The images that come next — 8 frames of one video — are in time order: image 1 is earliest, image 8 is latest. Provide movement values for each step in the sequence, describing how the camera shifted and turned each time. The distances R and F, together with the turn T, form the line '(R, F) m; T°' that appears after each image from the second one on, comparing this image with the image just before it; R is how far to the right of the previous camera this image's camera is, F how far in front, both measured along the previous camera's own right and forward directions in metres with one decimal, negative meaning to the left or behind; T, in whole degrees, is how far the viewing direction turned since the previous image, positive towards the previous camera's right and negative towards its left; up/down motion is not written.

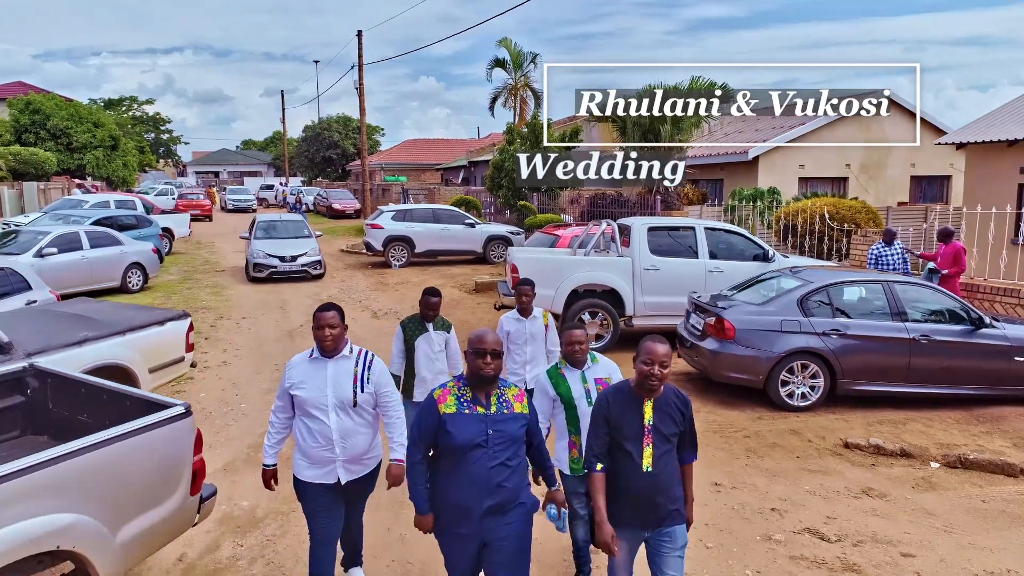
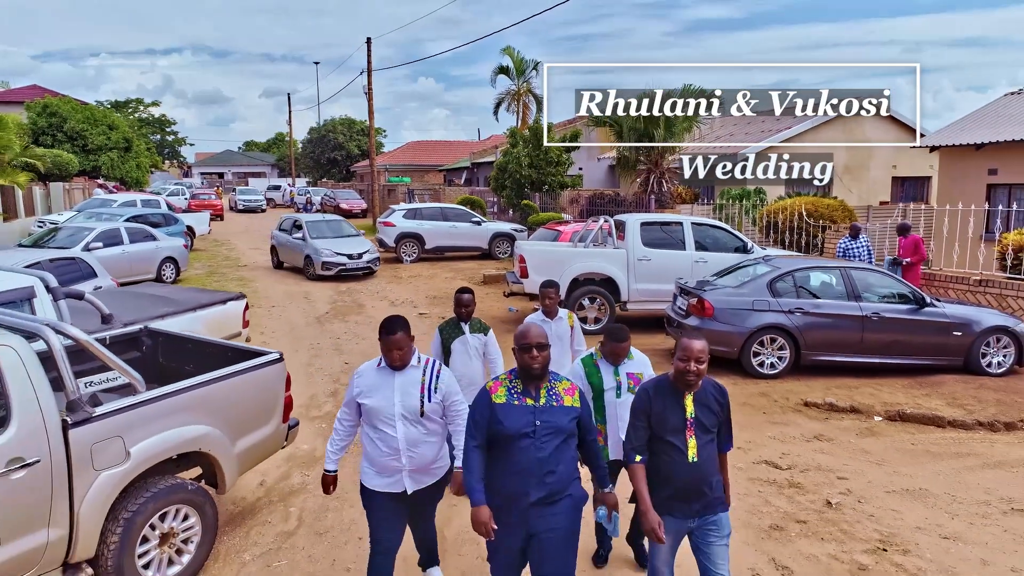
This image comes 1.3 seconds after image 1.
(-0.1, -1.1) m; 0°
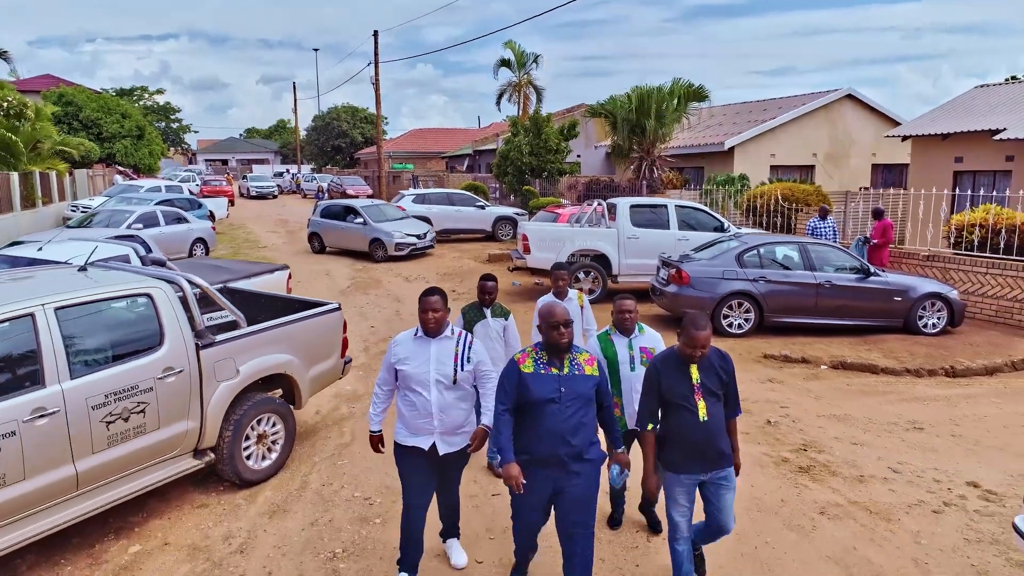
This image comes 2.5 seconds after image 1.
(-0.1, -1.4) m; 0°
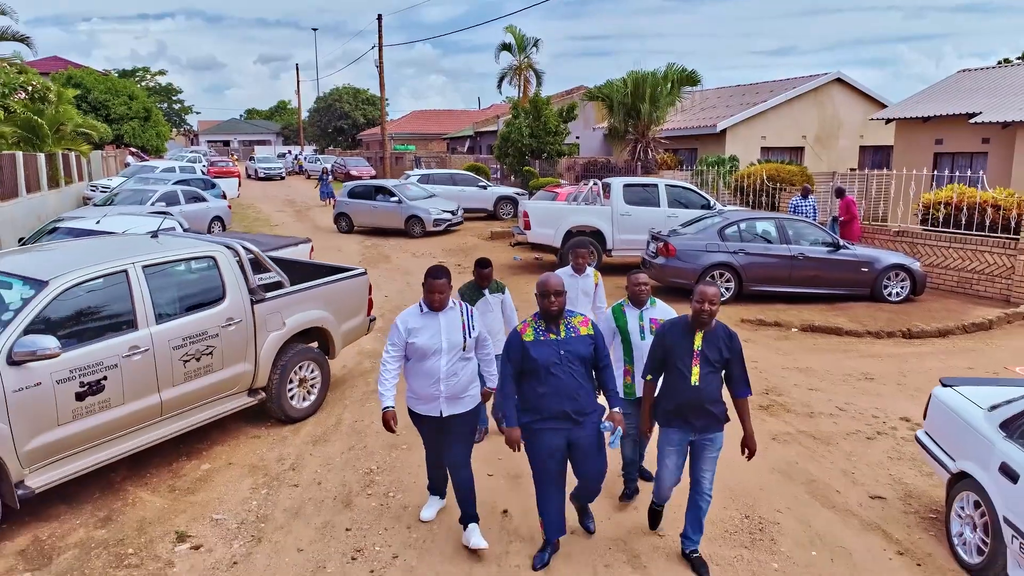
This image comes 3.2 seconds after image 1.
(0.0, -0.9) m; 0°
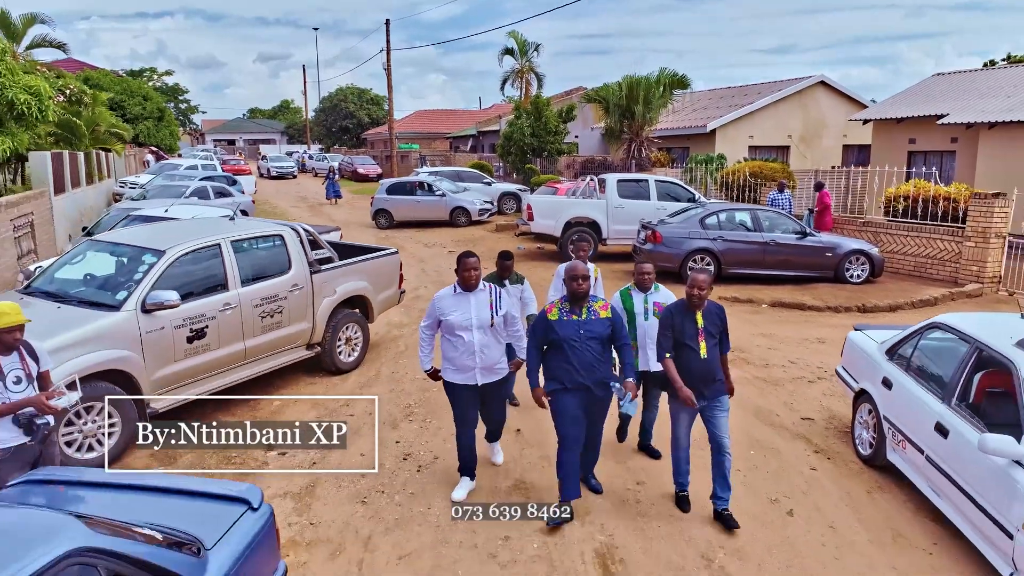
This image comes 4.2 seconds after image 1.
(-0.1, -1.4) m; 0°
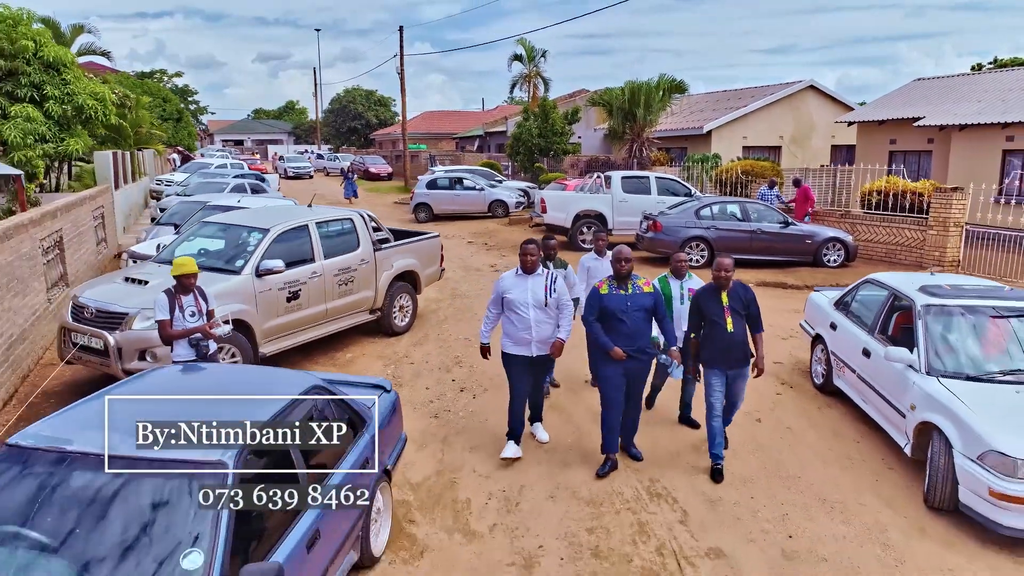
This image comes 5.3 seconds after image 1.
(-0.3, -1.6) m; 0°
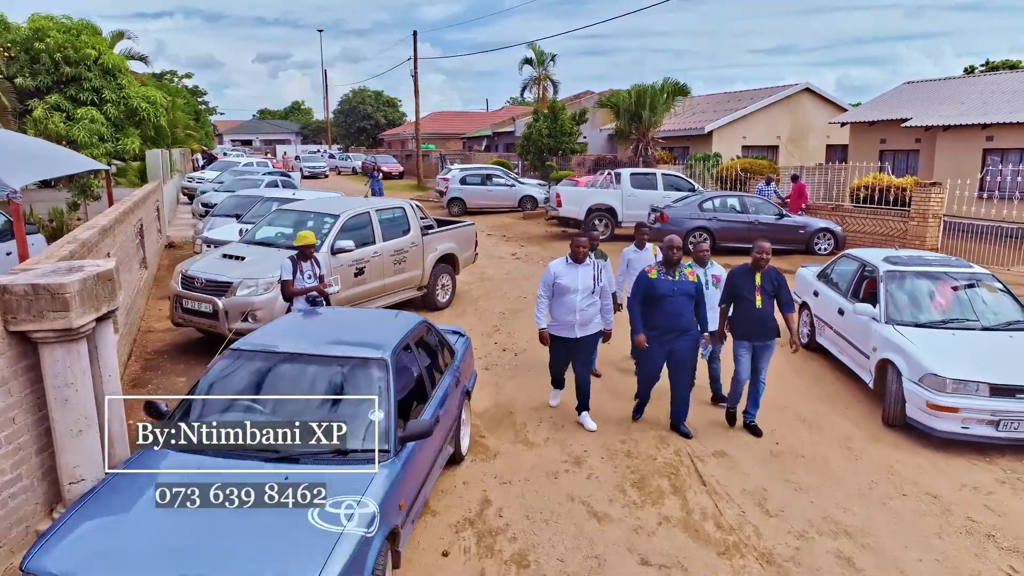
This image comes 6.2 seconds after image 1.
(-0.4, -1.4) m; 0°
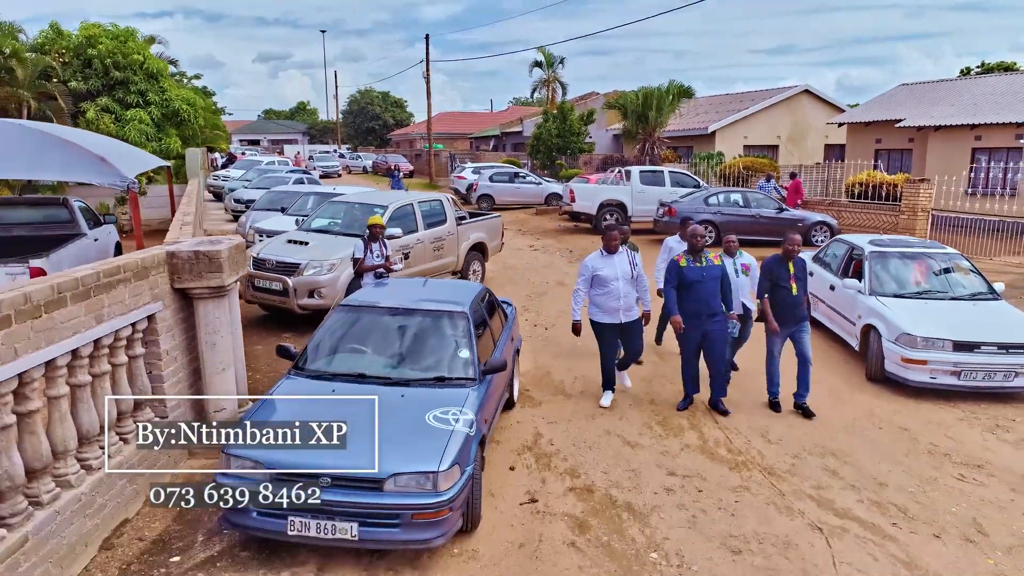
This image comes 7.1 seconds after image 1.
(-0.4, -1.1) m; 0°
